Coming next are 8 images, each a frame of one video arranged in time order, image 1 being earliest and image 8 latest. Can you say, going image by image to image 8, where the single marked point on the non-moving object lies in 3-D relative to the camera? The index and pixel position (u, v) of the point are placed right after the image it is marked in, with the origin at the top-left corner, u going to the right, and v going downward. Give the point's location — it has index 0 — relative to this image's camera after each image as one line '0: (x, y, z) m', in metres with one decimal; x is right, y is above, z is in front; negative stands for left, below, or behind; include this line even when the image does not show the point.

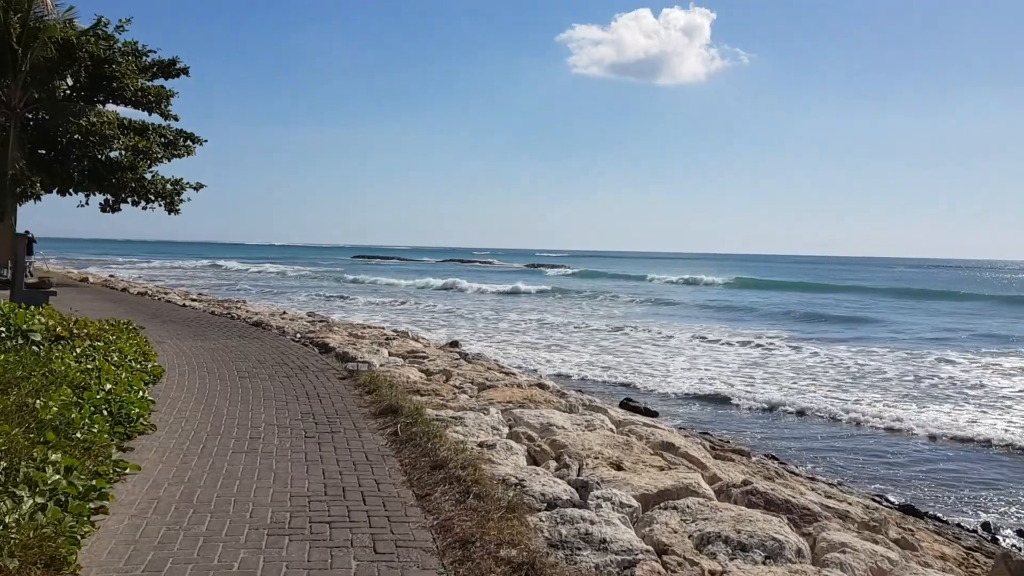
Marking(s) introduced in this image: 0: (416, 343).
0: (-1.1, -0.6, +10.7) m
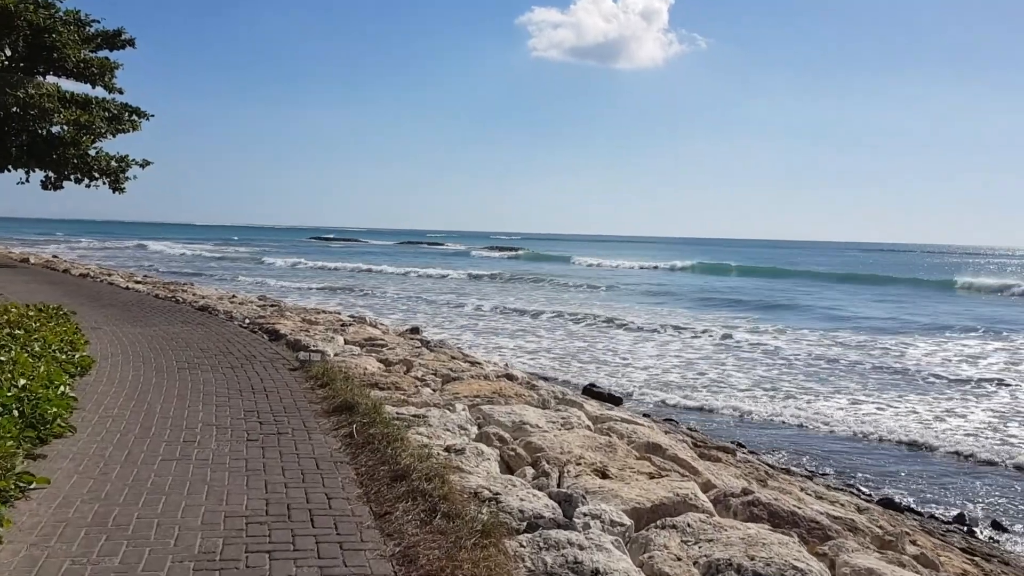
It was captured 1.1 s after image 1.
0: (-1.5, -0.5, +10.1) m
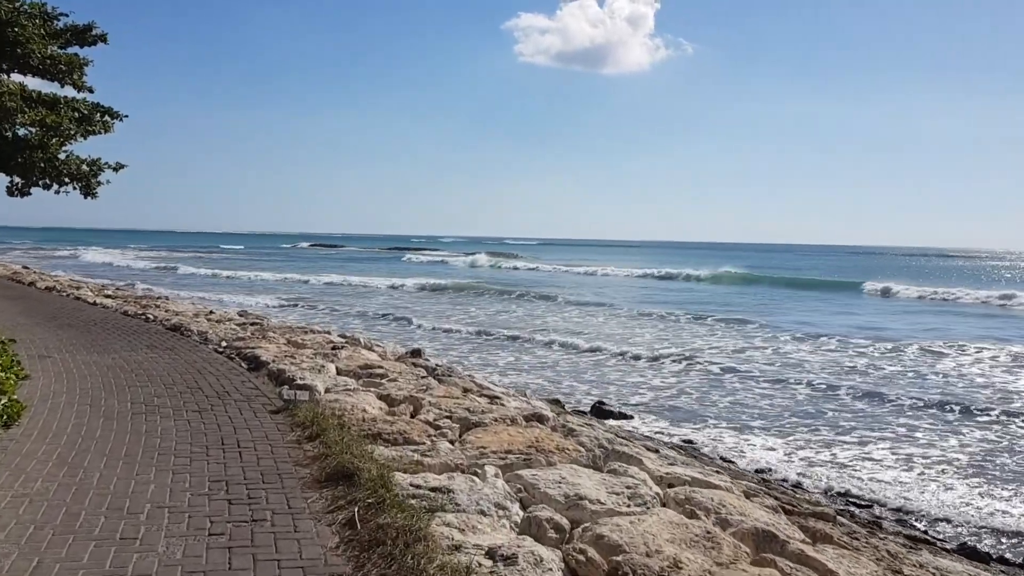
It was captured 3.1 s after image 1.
0: (-1.3, -0.6, +8.8) m
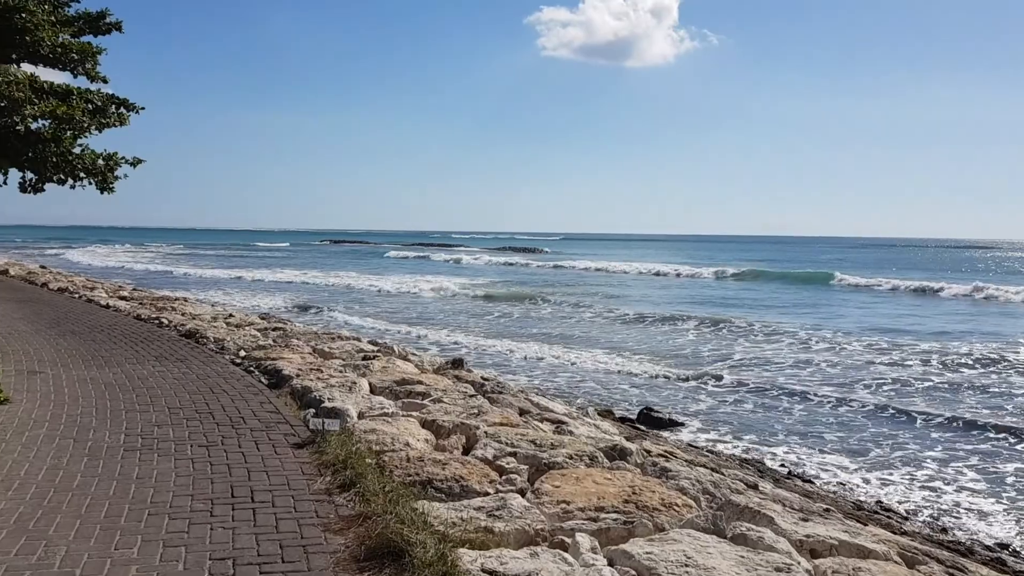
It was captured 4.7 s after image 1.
0: (-0.9, -0.6, +7.7) m
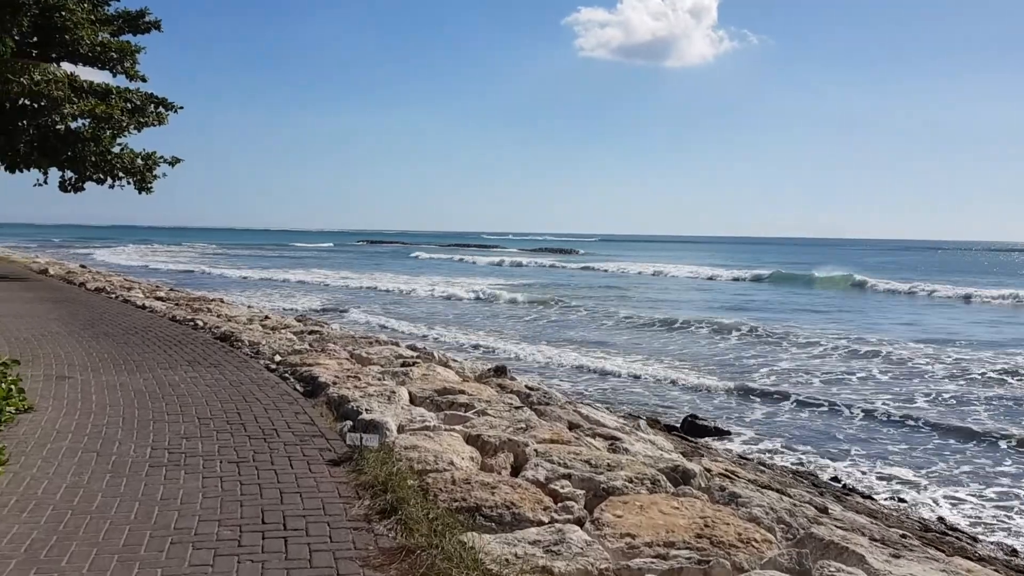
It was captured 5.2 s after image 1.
0: (-0.5, -0.7, +7.4) m
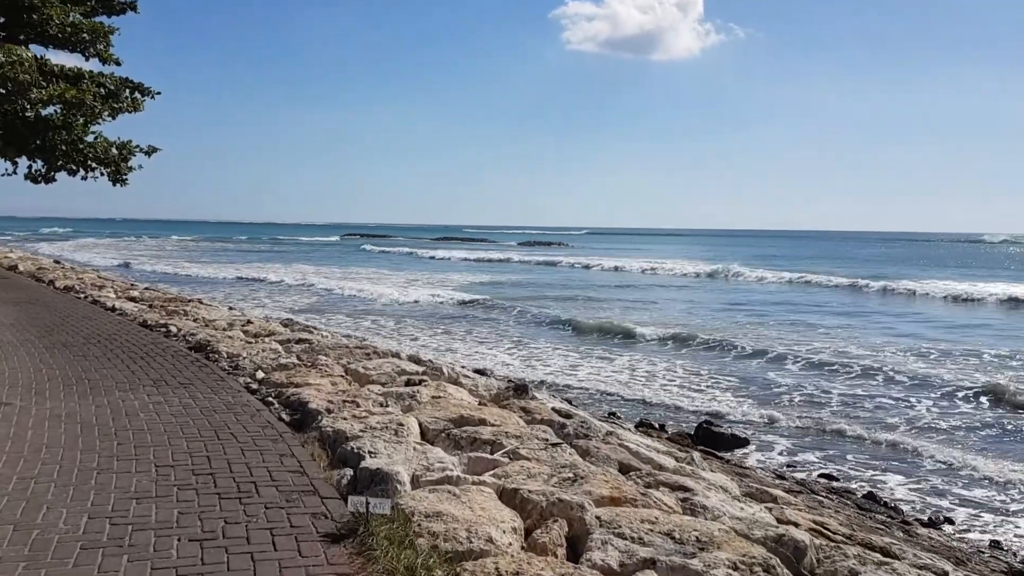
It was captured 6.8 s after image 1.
0: (-0.3, -0.7, +6.3) m
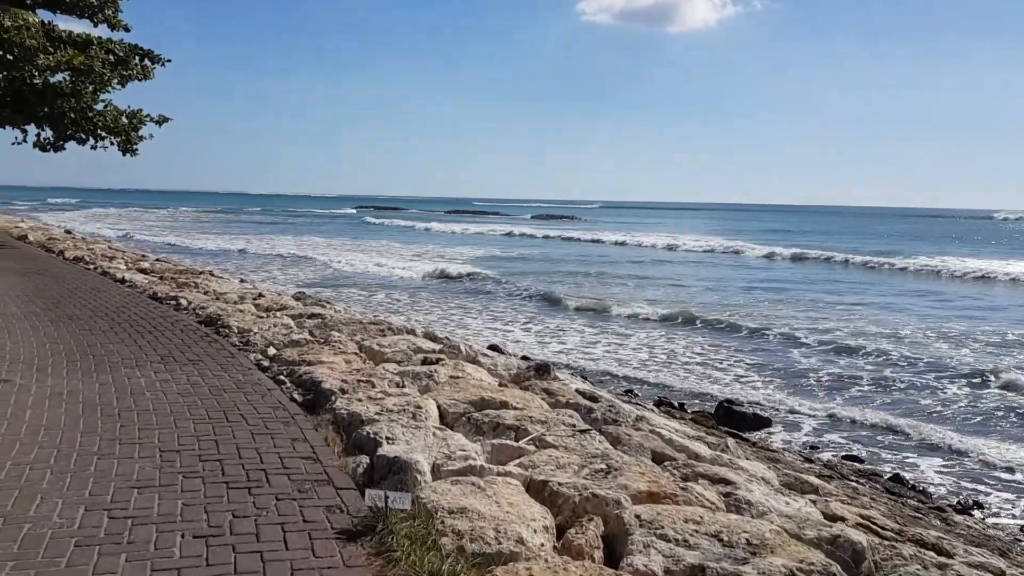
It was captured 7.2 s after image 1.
0: (-0.2, -0.6, +6.0) m
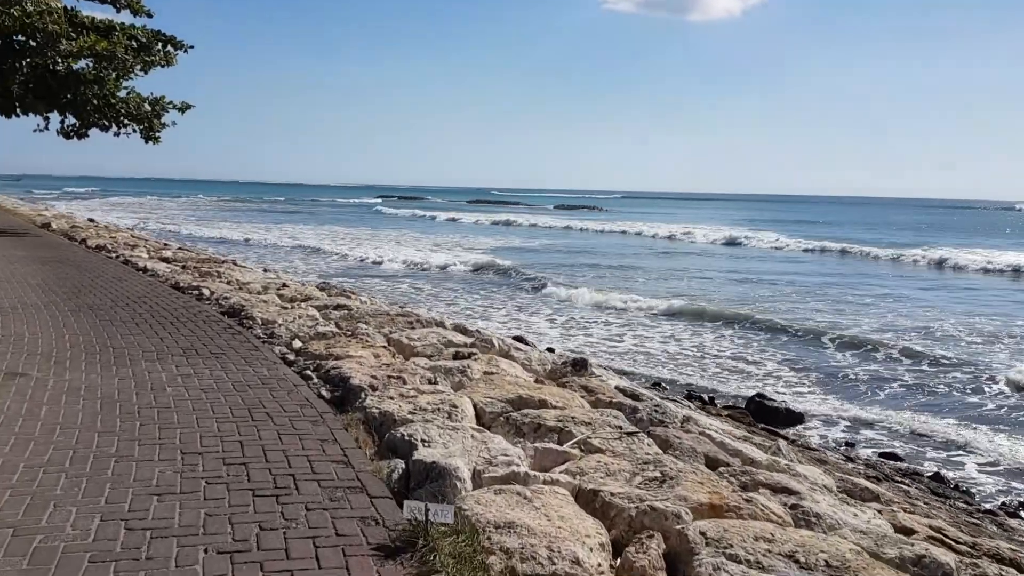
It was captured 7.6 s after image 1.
0: (0.0, -0.5, +5.7) m
